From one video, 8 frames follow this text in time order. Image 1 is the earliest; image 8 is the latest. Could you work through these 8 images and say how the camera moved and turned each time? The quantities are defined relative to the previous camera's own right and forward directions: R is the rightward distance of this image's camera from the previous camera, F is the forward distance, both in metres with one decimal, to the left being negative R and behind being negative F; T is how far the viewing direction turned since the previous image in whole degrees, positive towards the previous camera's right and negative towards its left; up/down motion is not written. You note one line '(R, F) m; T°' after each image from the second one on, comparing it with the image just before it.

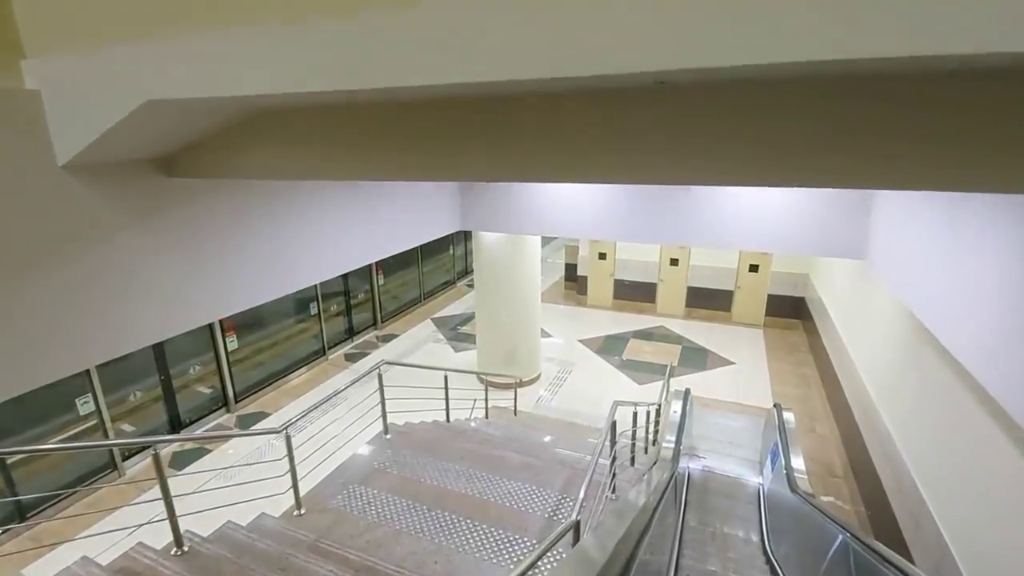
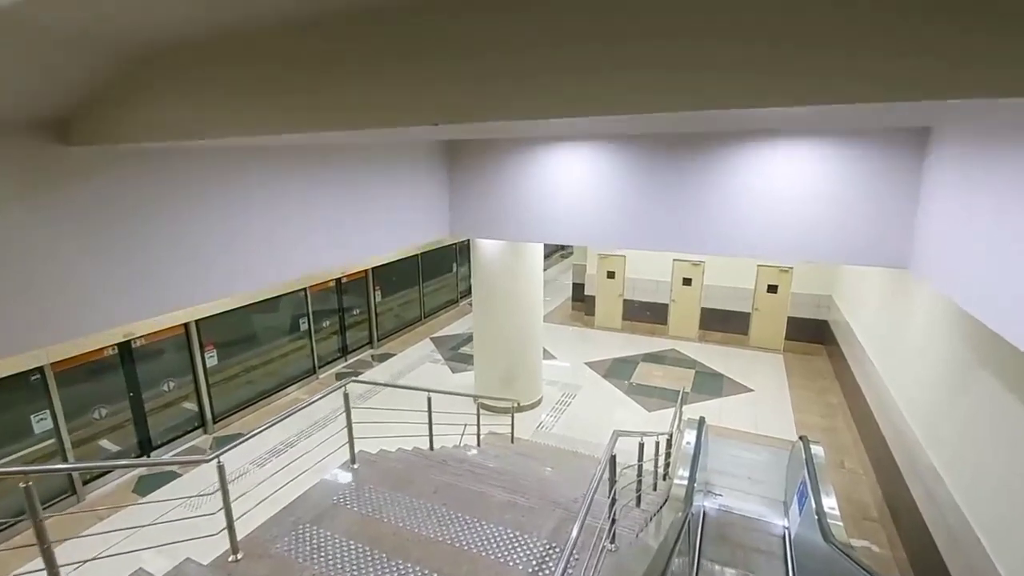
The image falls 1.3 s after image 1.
(+0.2, +0.5) m; -1°
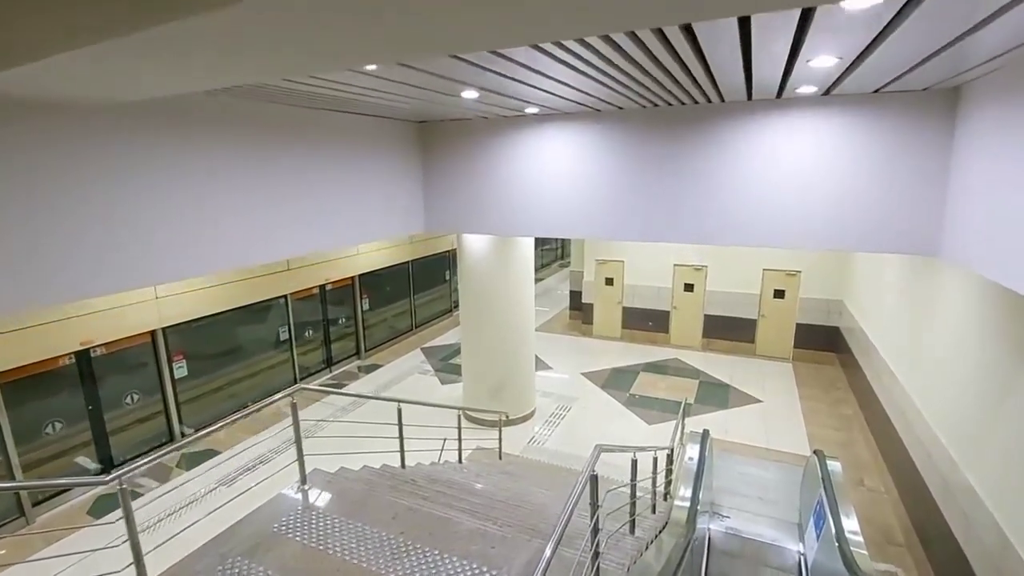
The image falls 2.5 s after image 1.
(+0.2, +0.4) m; 0°
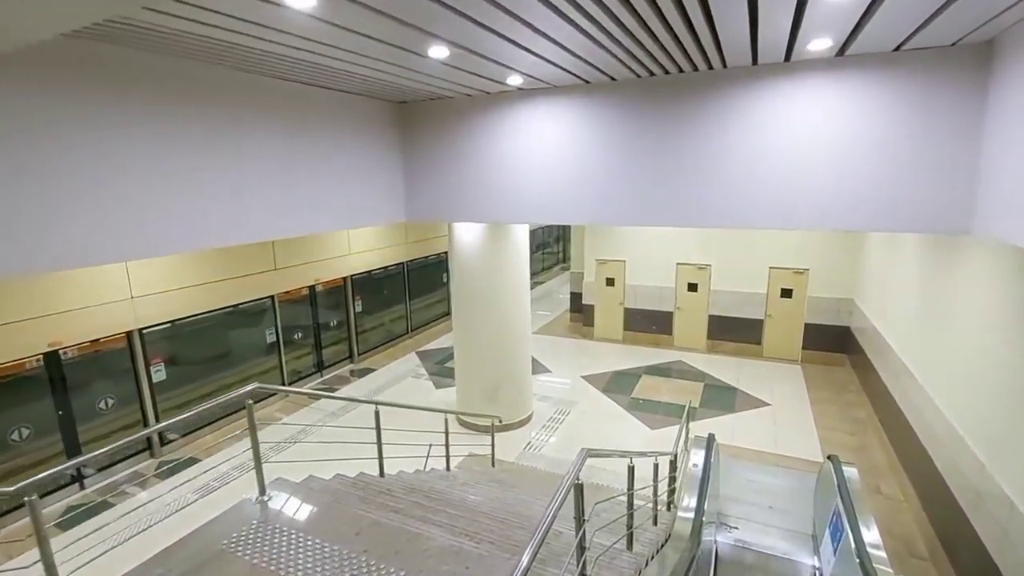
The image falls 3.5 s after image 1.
(+0.1, +0.3) m; 0°
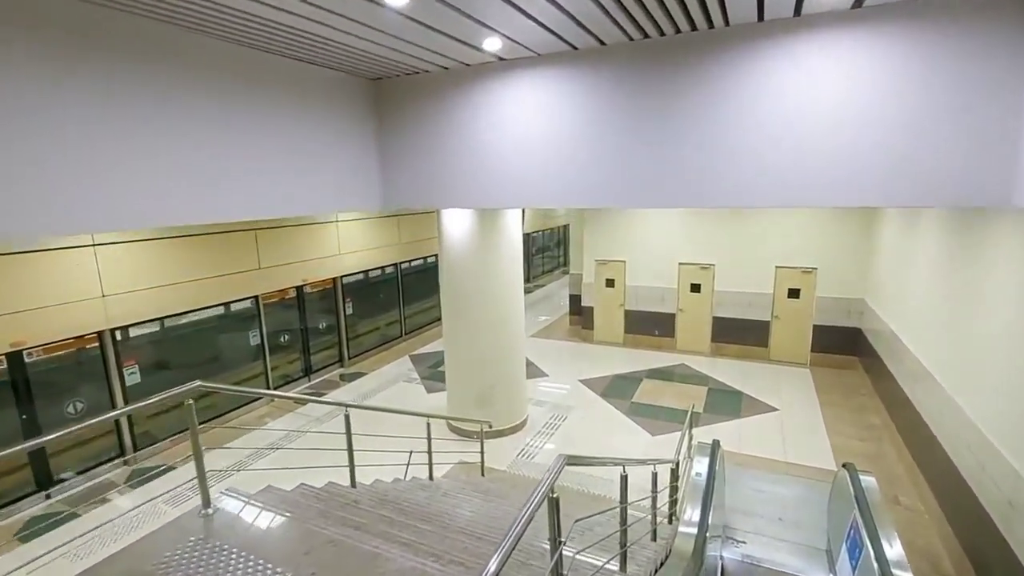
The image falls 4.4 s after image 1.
(+0.1, +0.3) m; 0°
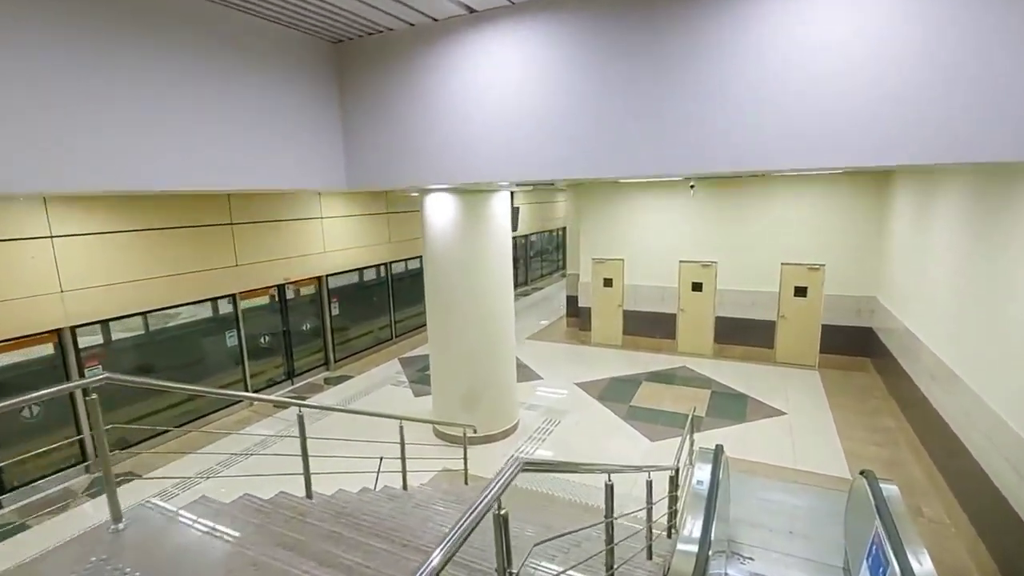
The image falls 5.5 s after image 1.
(+0.1, +0.3) m; 0°
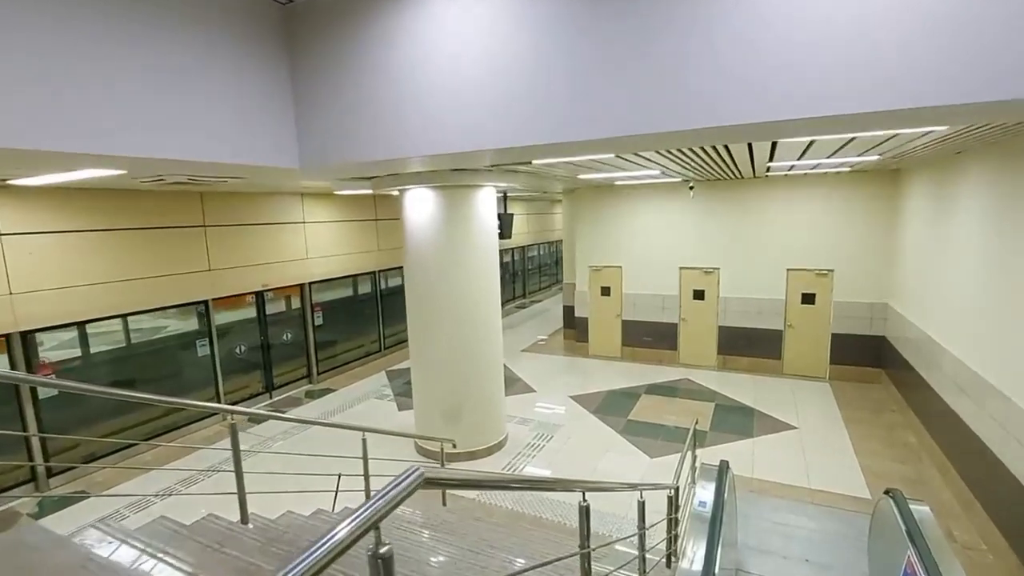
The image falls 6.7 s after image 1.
(+0.2, +0.4) m; 0°
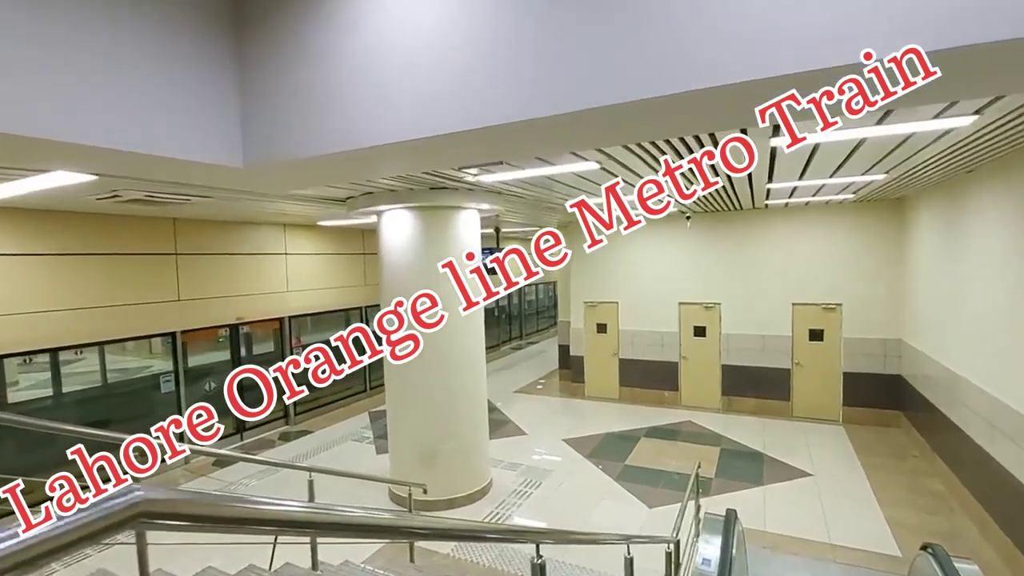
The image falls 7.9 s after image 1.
(+0.2, +0.4) m; 0°
